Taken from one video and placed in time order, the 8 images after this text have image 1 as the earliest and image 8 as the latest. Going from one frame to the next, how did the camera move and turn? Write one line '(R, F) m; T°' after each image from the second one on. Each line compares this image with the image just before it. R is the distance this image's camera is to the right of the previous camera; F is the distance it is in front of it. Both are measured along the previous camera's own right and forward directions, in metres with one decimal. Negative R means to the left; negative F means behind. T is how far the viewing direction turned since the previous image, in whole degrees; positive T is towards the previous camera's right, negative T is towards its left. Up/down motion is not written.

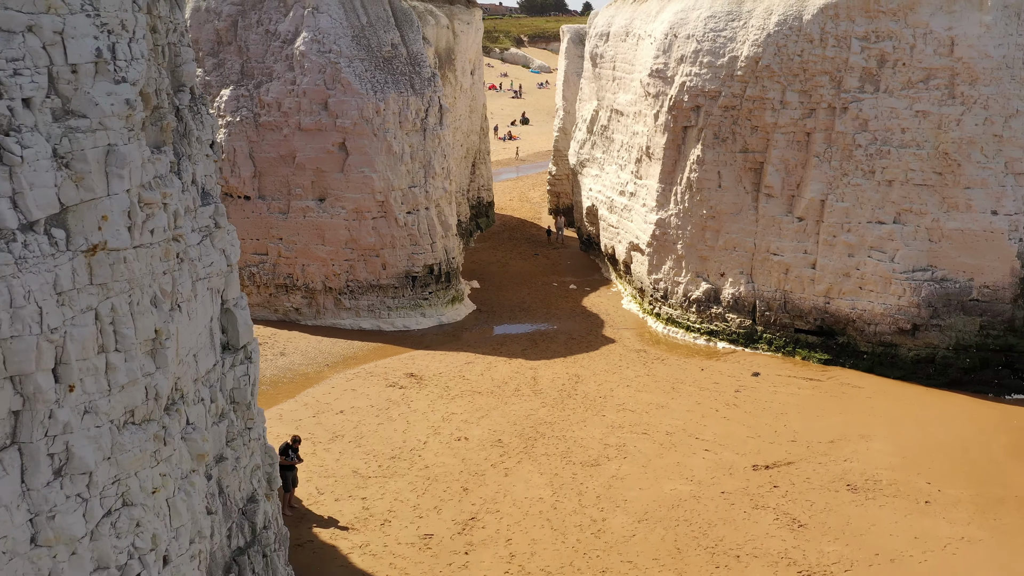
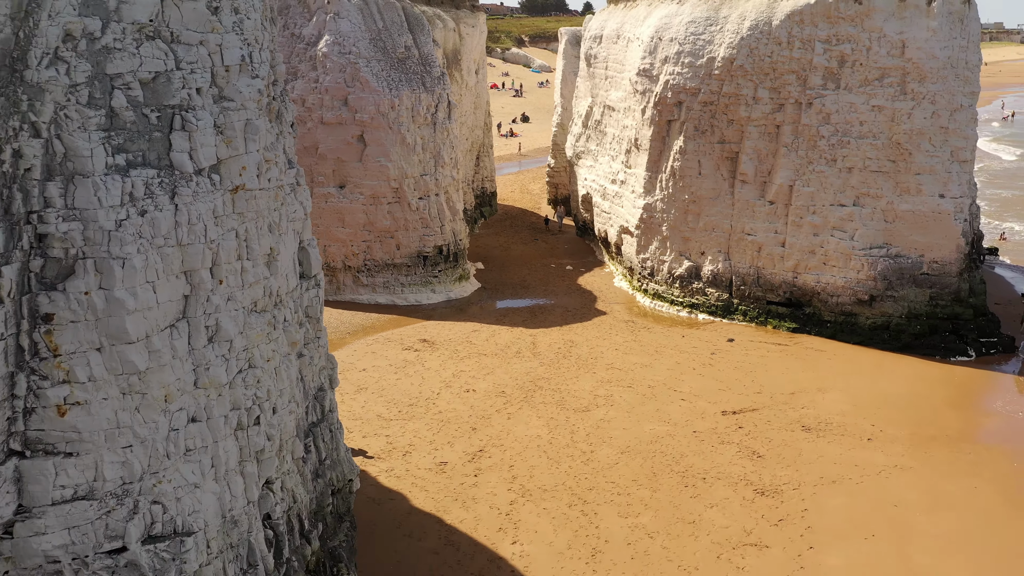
(0.0, -1.2) m; 0°
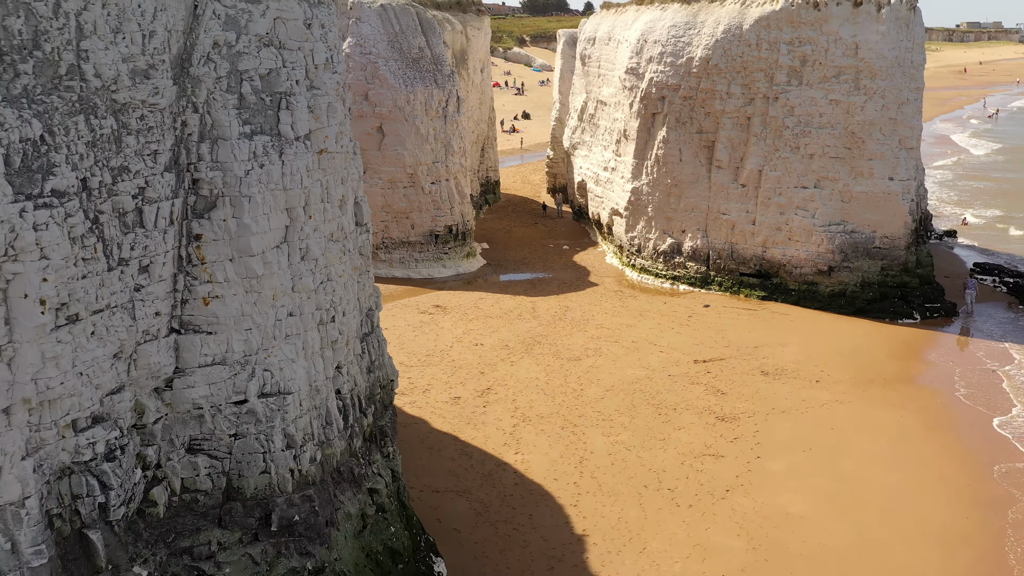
(0.0, -1.5) m; 0°
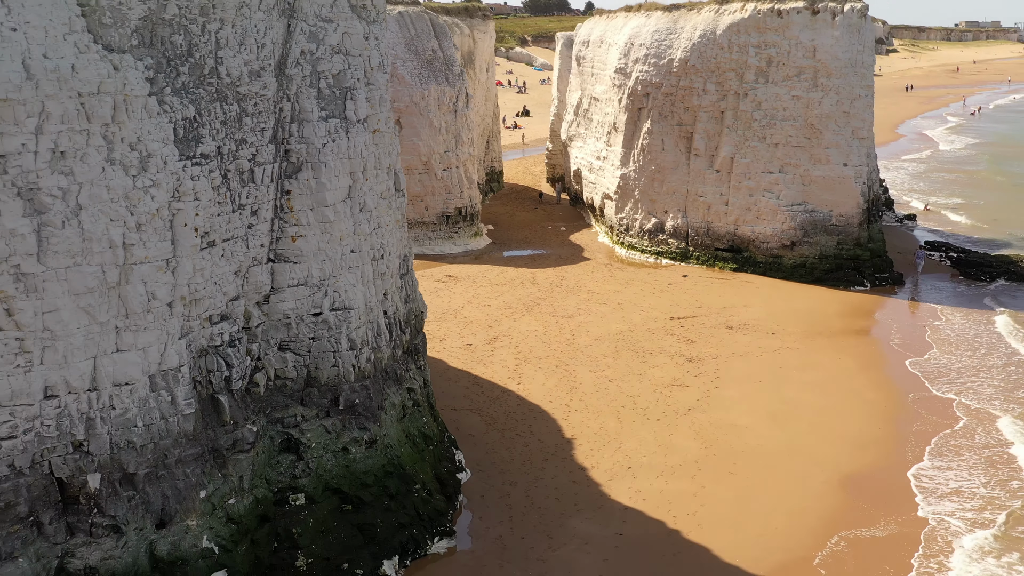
(0.0, -1.9) m; 0°
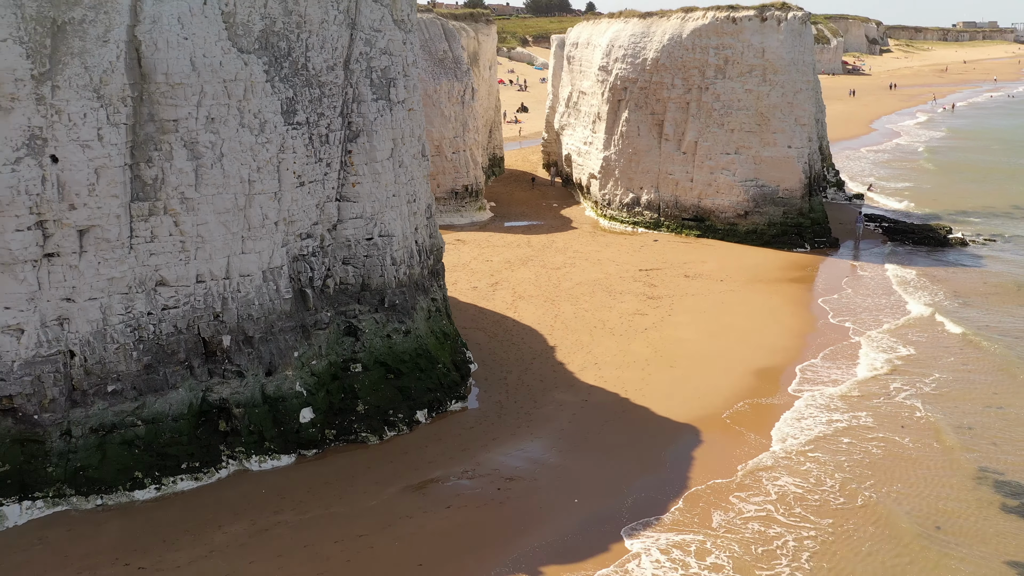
(+0.1, -2.8) m; 0°
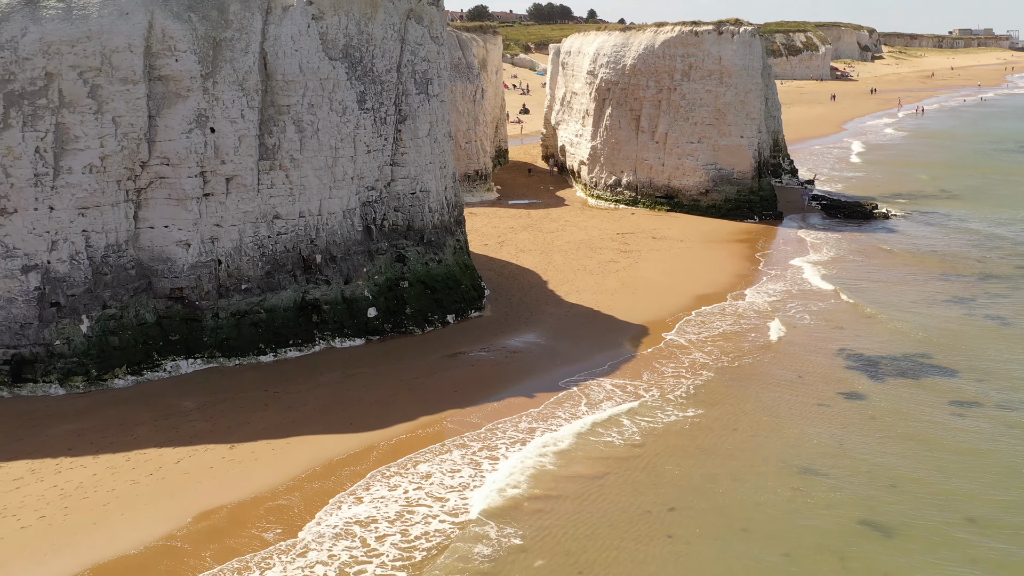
(0.0, -3.9) m; 0°
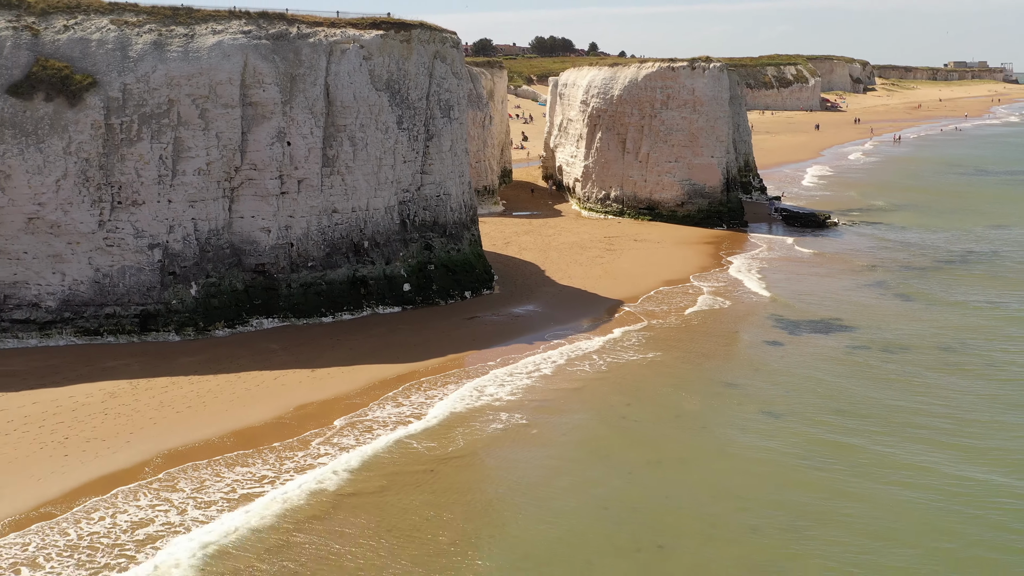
(0.0, -3.5) m; 0°
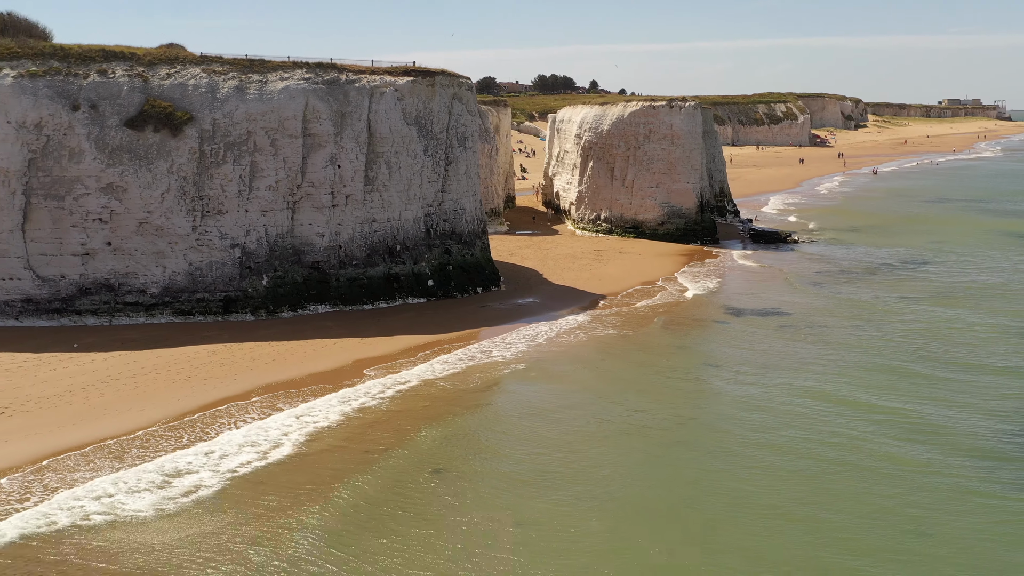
(0.0, -3.9) m; 0°
